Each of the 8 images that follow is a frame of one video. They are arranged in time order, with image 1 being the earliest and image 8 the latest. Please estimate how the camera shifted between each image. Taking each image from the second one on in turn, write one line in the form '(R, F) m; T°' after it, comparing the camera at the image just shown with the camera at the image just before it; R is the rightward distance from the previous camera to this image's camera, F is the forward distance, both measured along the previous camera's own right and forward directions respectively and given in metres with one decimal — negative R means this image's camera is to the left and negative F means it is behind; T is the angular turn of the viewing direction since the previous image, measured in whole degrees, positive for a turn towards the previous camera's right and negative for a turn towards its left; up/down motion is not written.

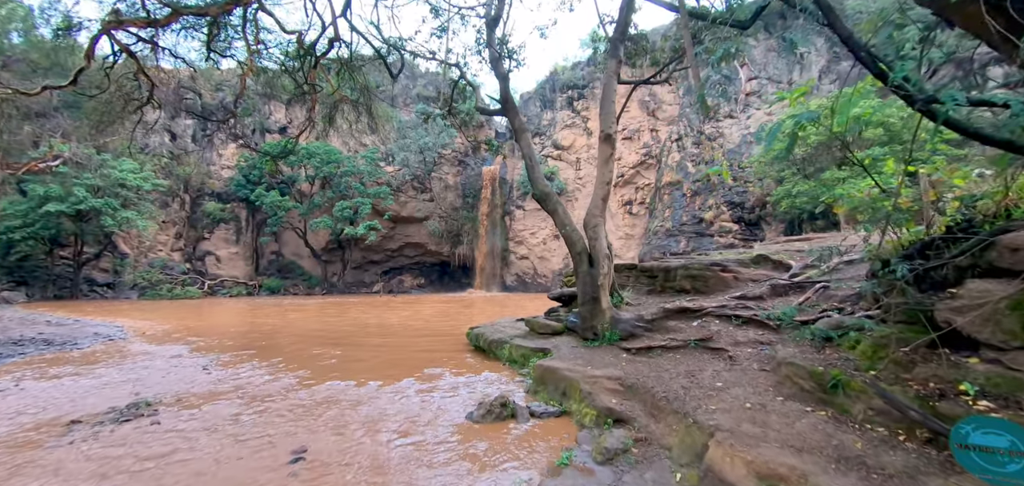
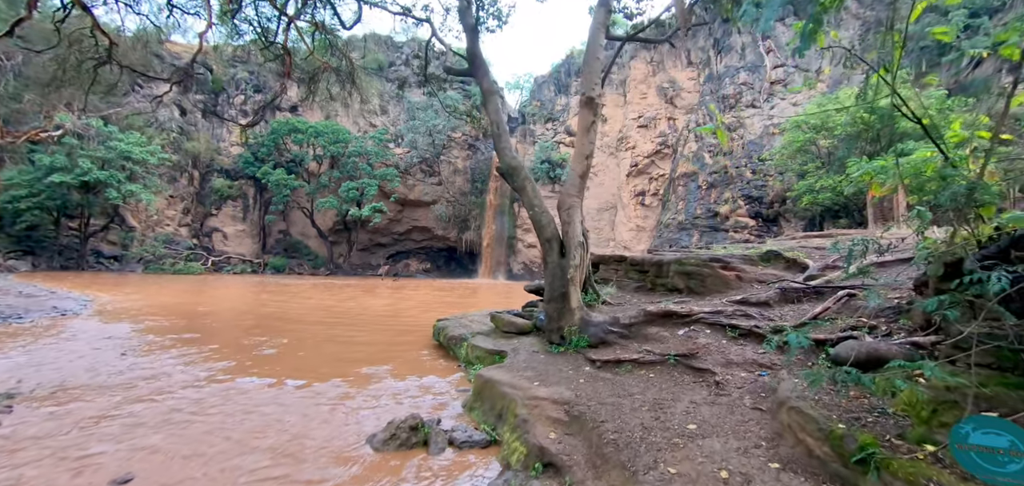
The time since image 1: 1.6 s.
(+0.6, +0.9) m; -2°
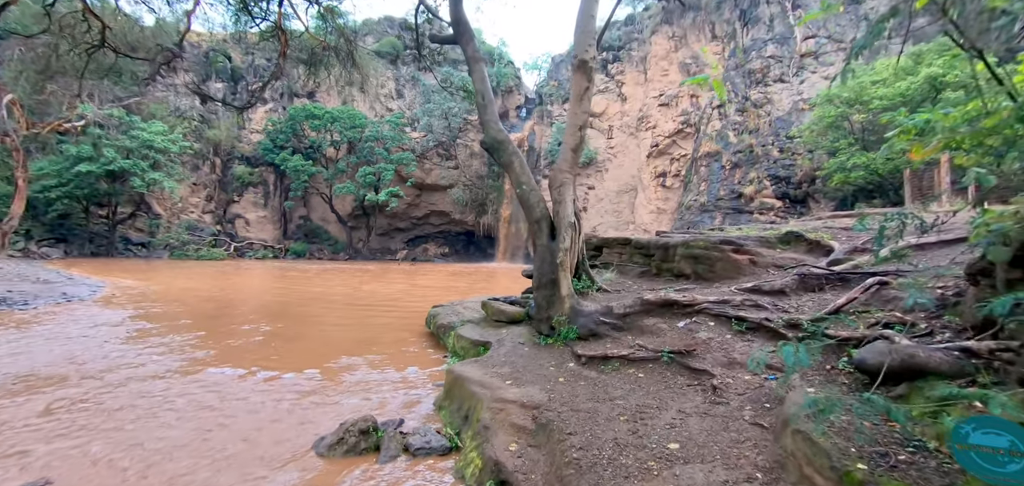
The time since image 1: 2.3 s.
(+0.3, +0.4) m; -3°
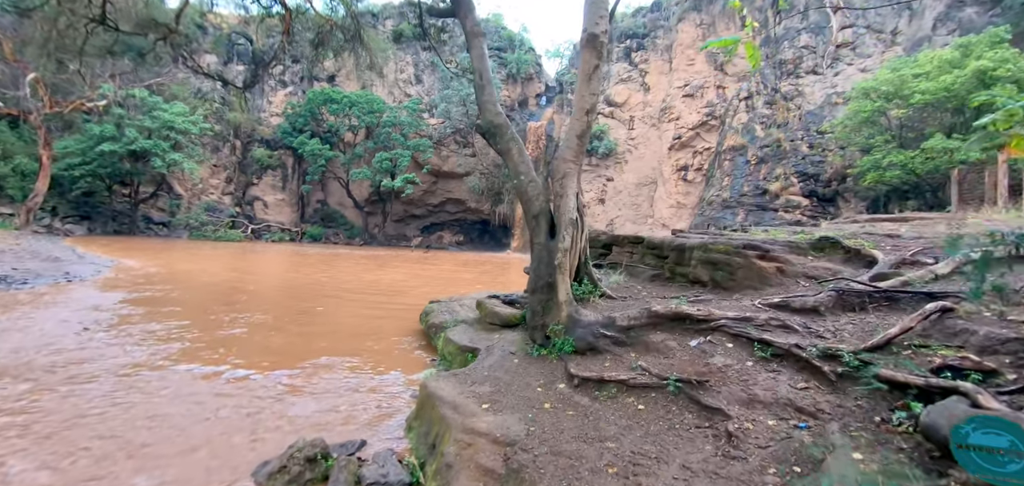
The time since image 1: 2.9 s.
(+0.2, +0.4) m; -2°
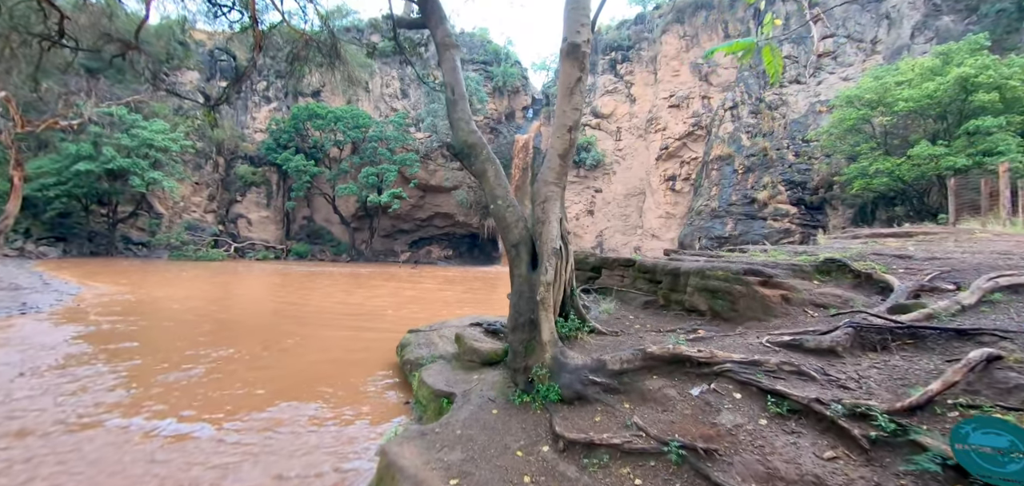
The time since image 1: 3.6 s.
(+0.1, +0.4) m; +1°
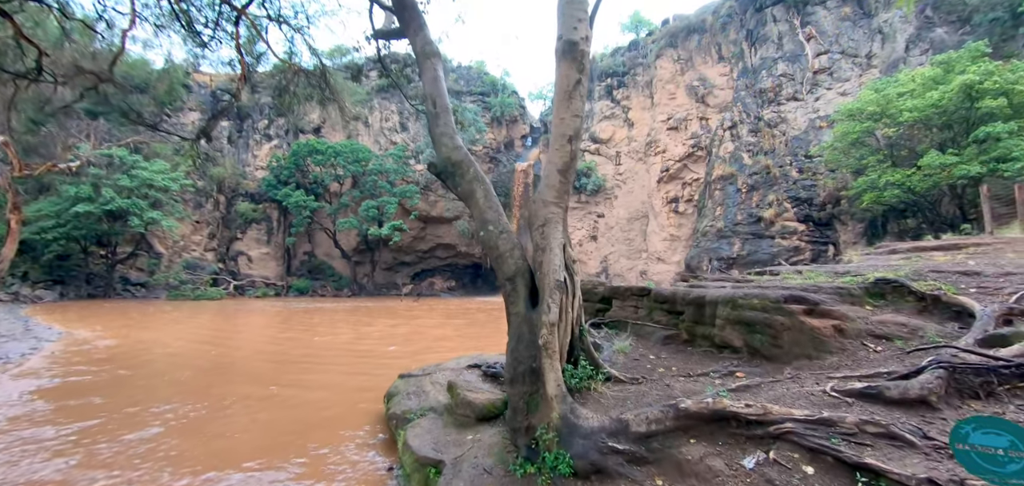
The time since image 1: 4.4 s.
(+0.1, +0.5) m; 0°
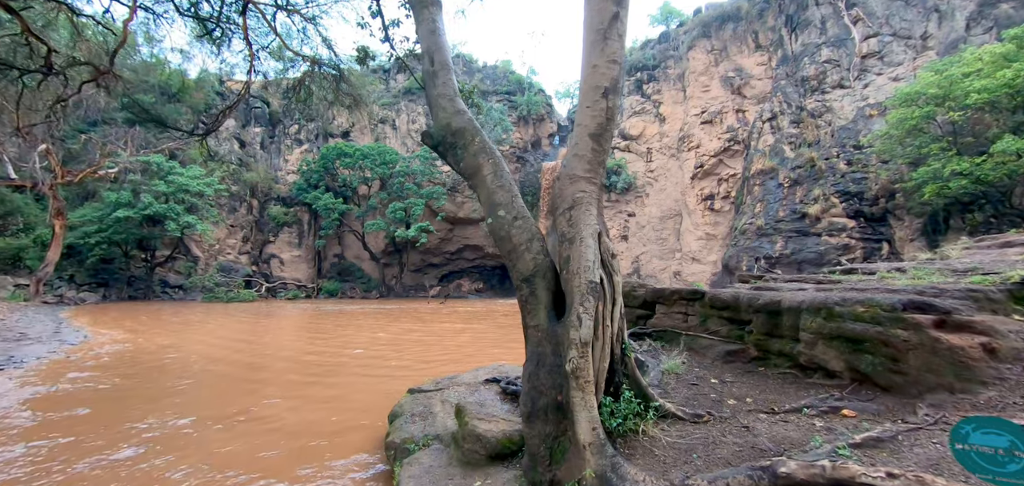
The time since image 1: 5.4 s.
(+0.1, +0.7) m; -4°
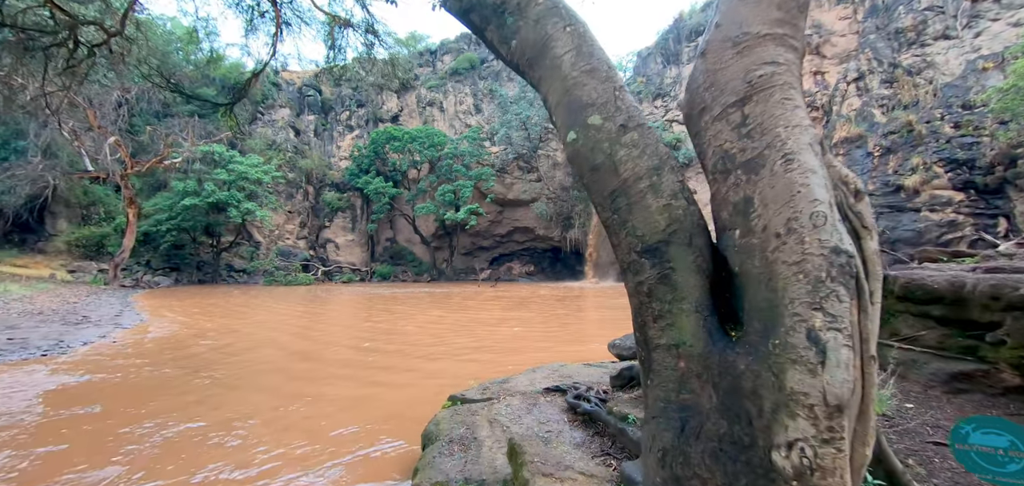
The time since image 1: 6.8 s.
(-0.1, +1.0) m; -7°
